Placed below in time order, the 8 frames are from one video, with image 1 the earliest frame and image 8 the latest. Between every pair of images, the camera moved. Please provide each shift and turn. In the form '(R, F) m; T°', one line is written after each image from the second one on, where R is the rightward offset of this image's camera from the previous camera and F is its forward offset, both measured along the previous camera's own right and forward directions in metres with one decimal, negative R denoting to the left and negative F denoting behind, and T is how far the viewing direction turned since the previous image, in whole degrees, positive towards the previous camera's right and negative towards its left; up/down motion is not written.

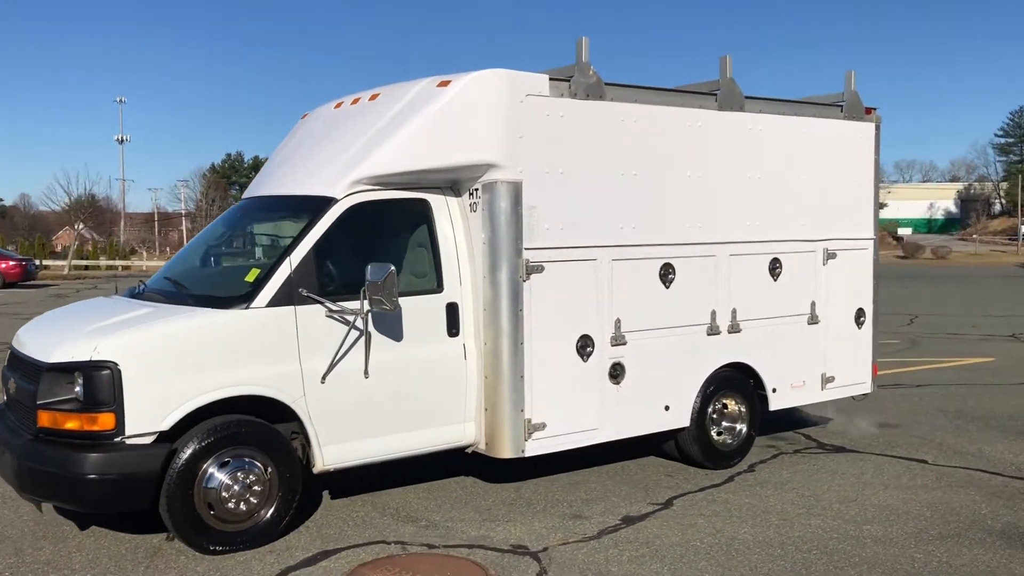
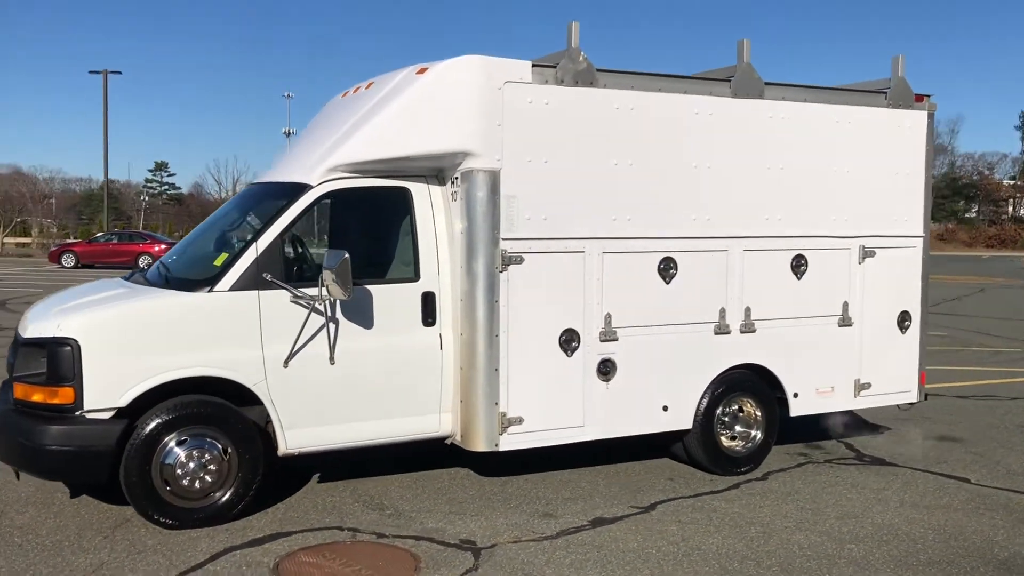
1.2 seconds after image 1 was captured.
(+0.9, +0.2) m; -9°
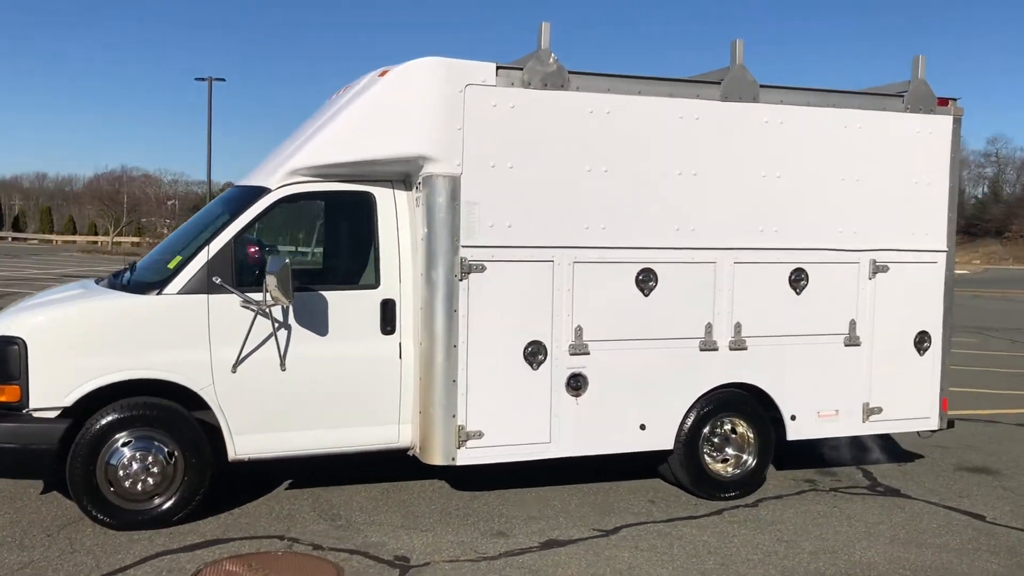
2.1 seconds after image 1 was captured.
(+0.7, +0.2) m; -6°
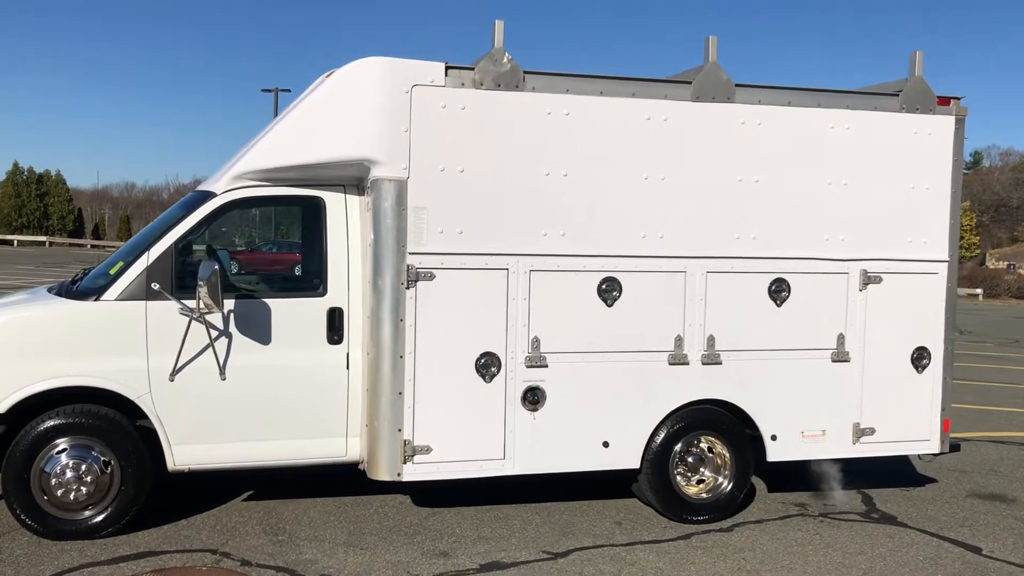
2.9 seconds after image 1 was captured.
(+0.6, +0.2) m; -4°
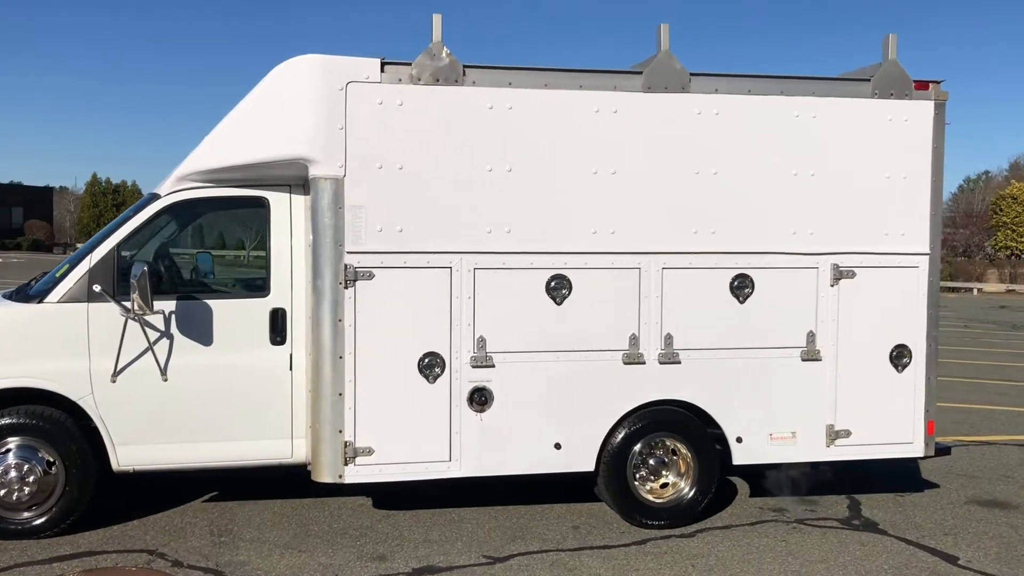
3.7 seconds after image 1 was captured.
(+0.6, +0.1) m; -4°
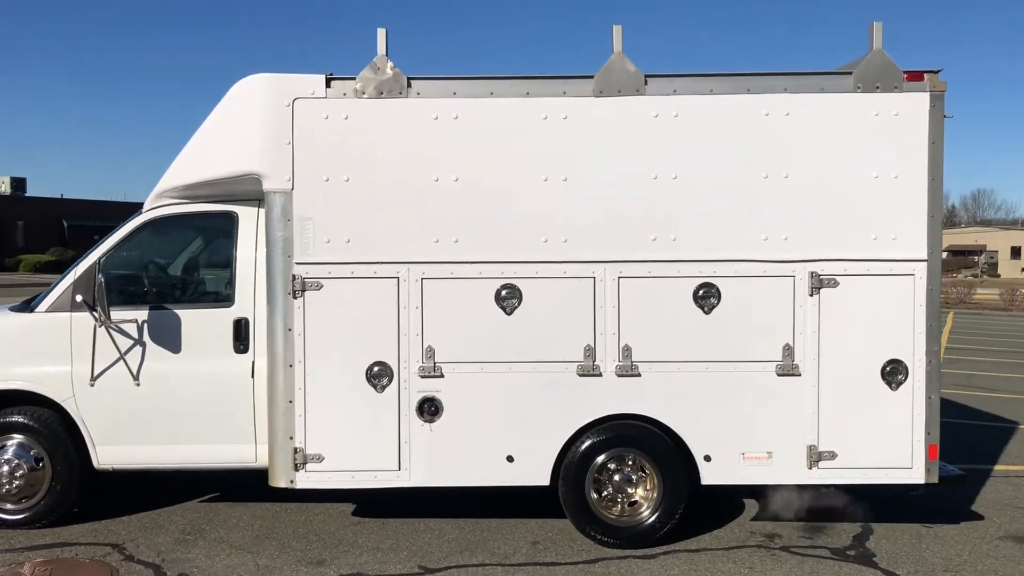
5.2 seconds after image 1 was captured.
(+1.1, +0.2) m; -11°
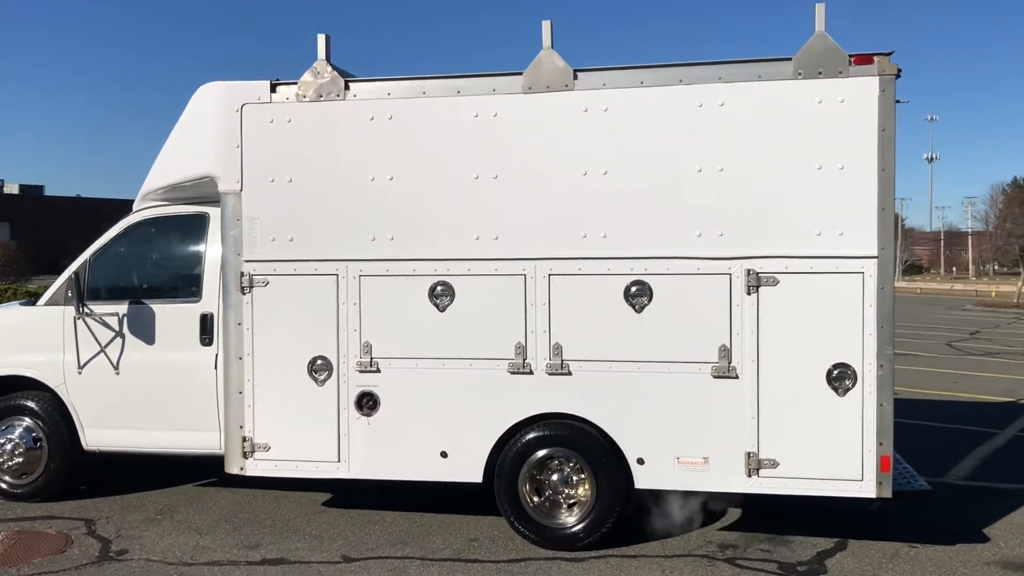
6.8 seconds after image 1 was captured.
(+1.2, +0.1) m; -11°
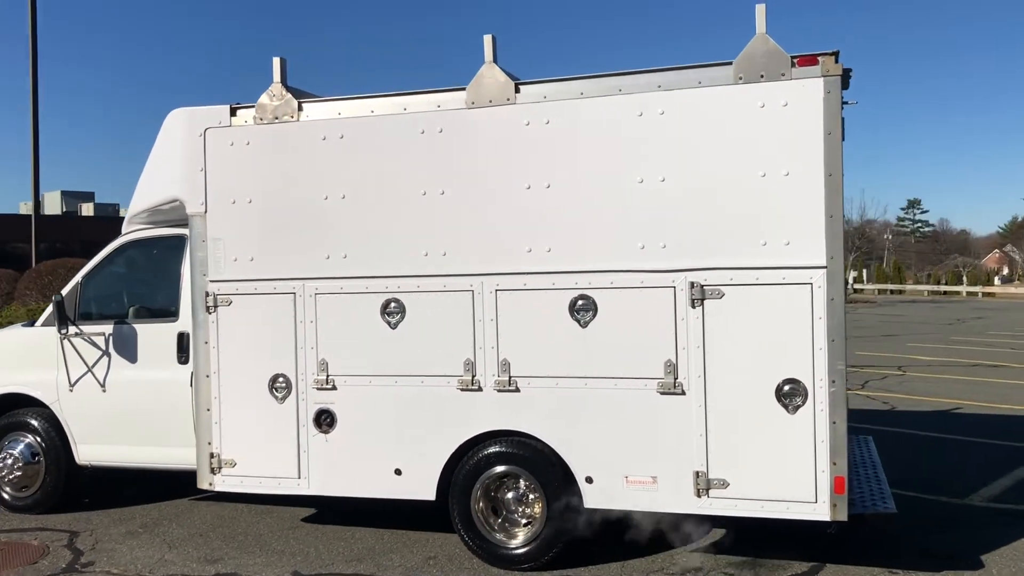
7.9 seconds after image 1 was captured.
(+0.8, +0.1) m; -7°
